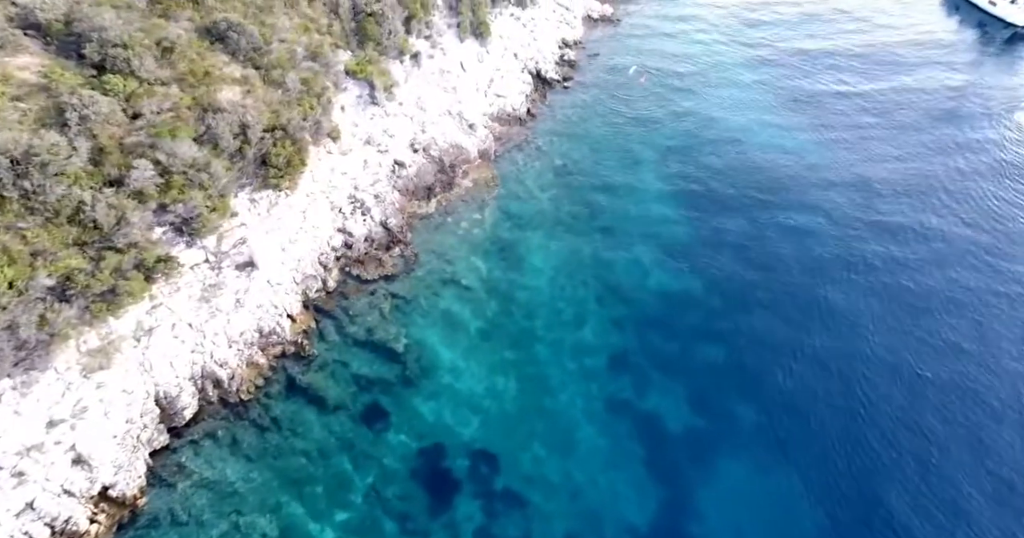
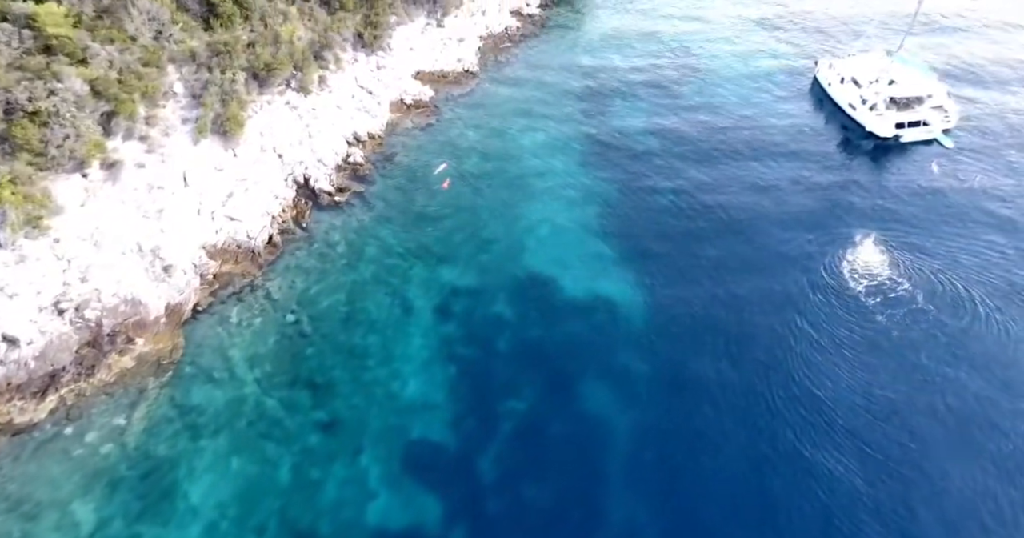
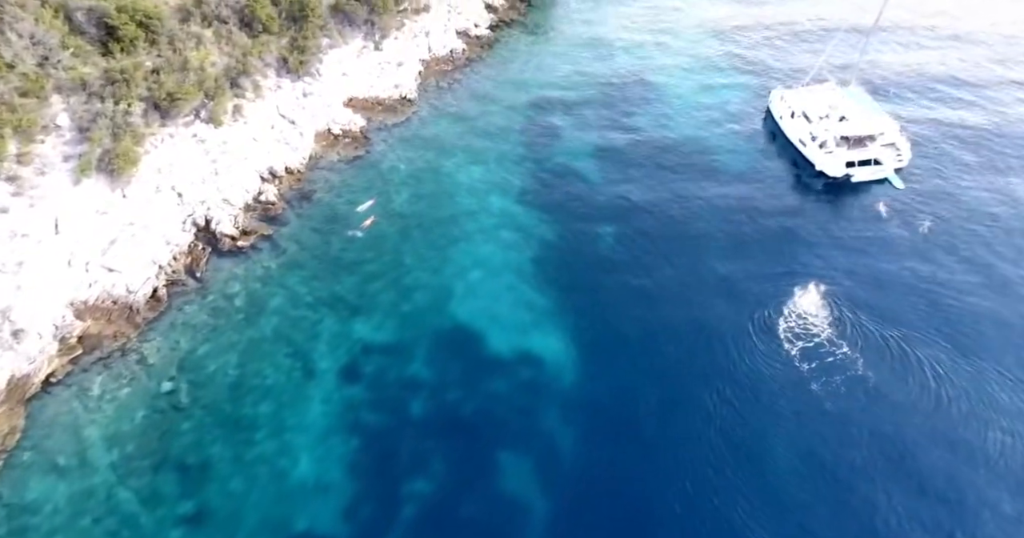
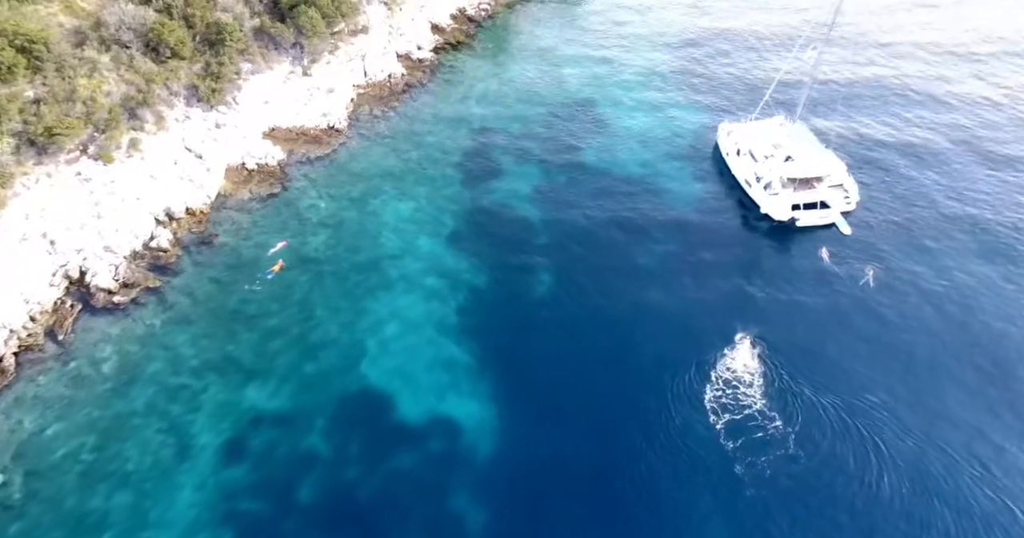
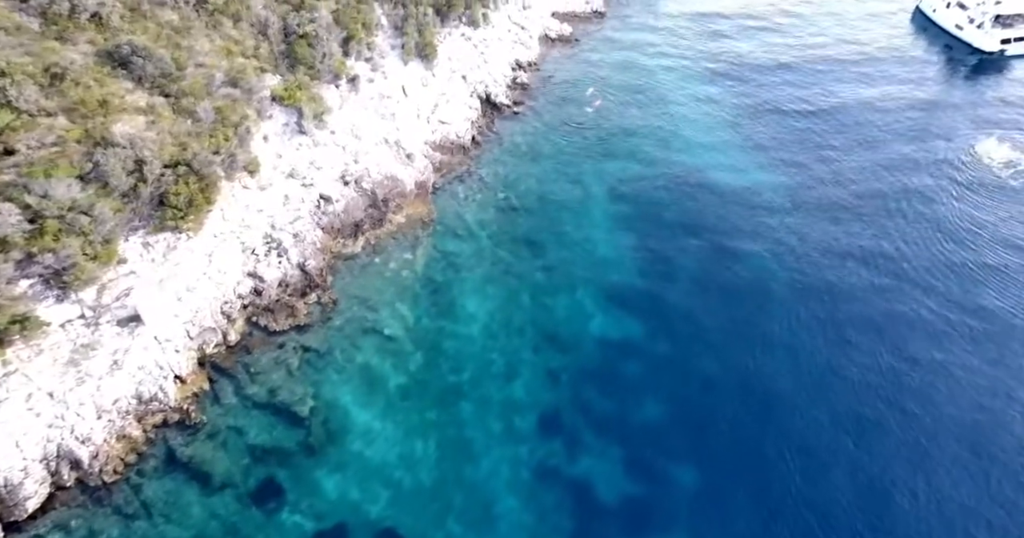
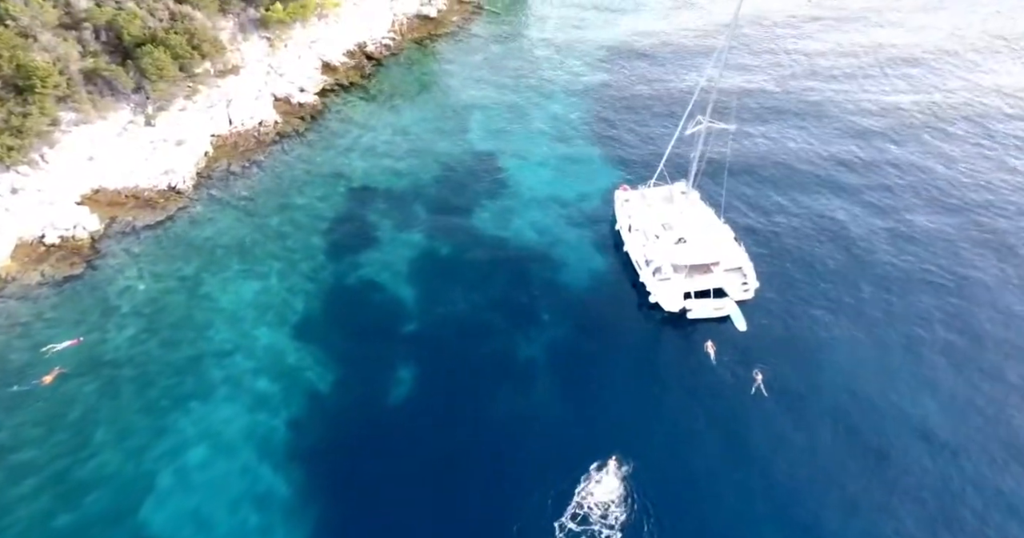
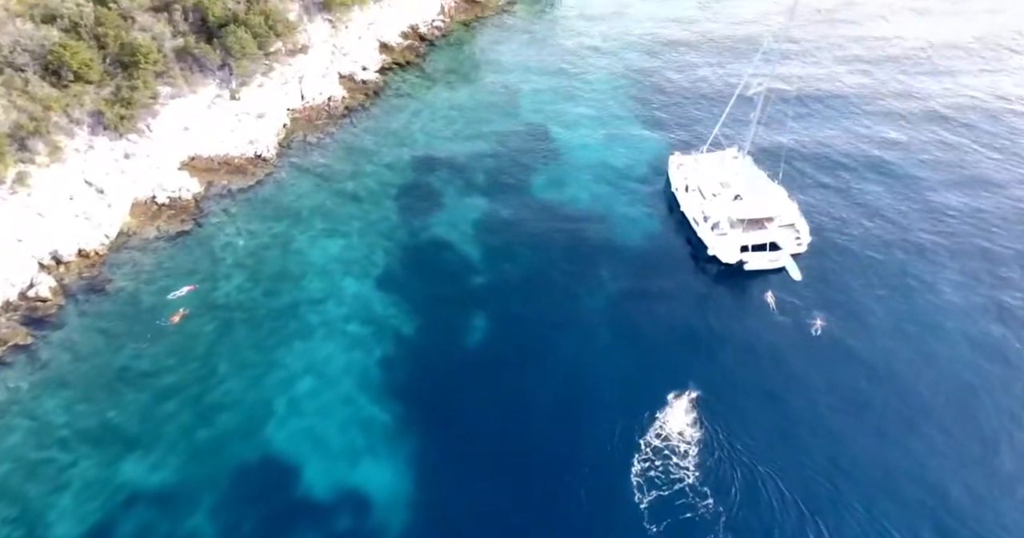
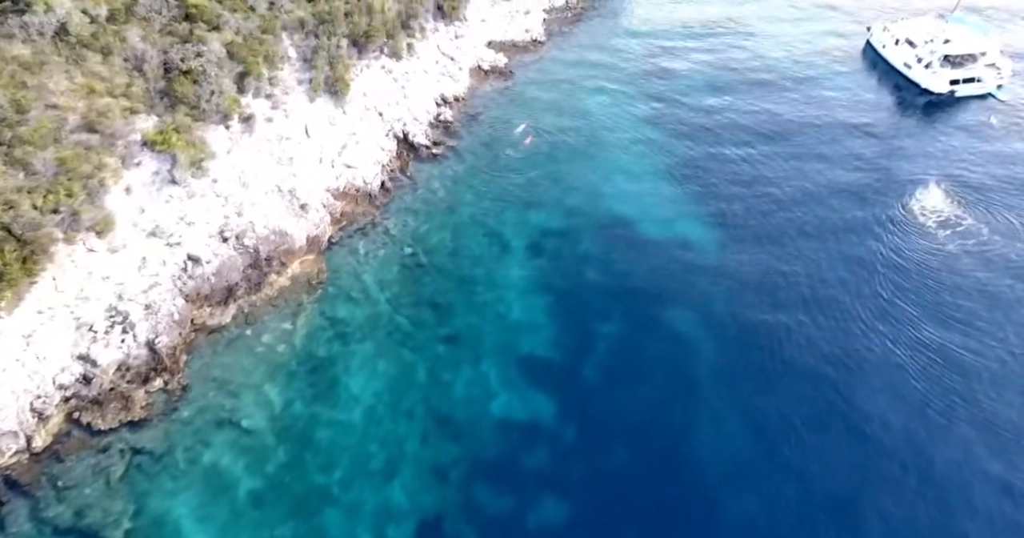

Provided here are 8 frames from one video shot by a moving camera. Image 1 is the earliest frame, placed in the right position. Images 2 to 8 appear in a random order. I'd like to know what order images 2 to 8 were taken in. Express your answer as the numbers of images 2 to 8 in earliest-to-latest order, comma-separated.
5, 8, 2, 3, 4, 7, 6
